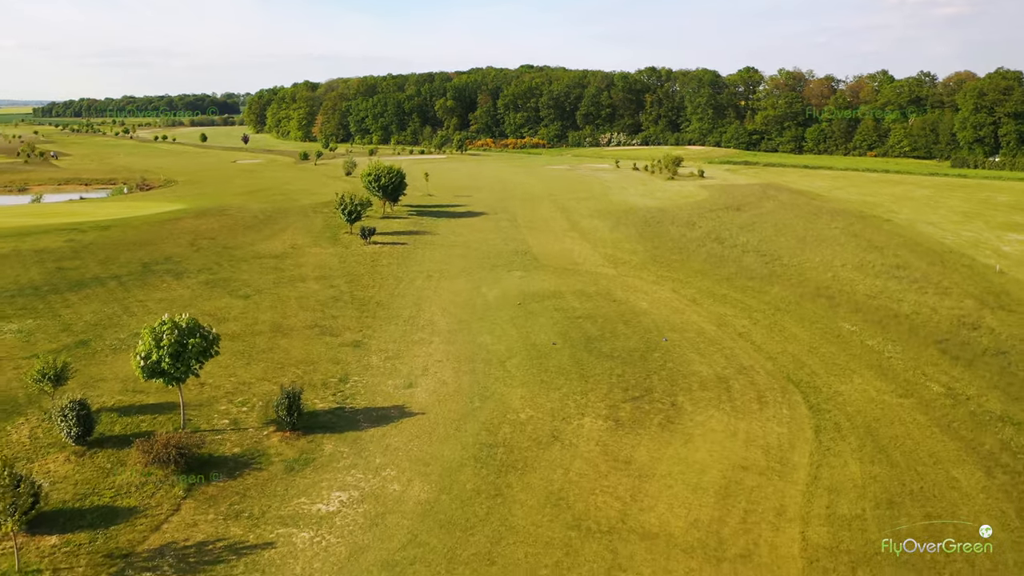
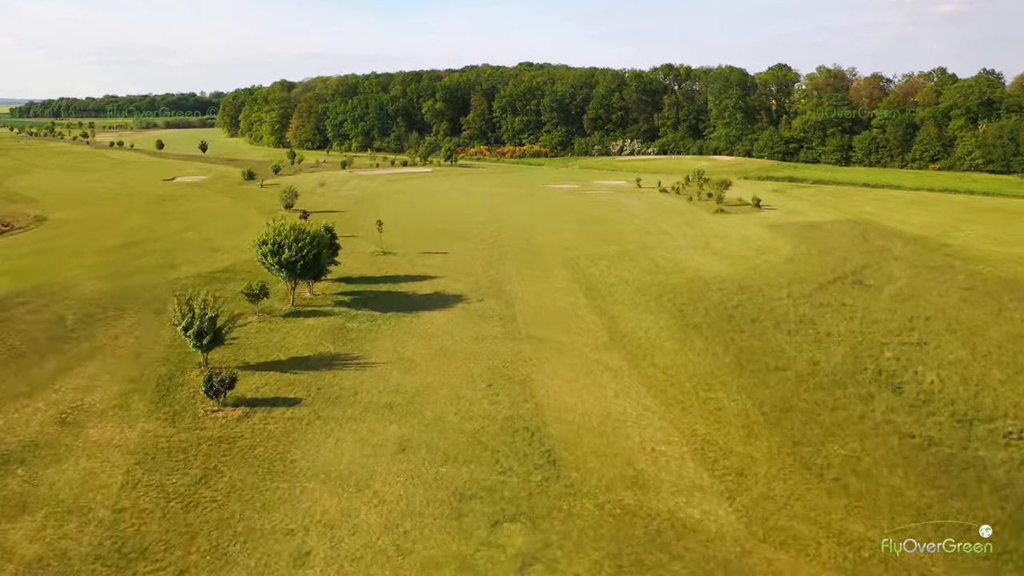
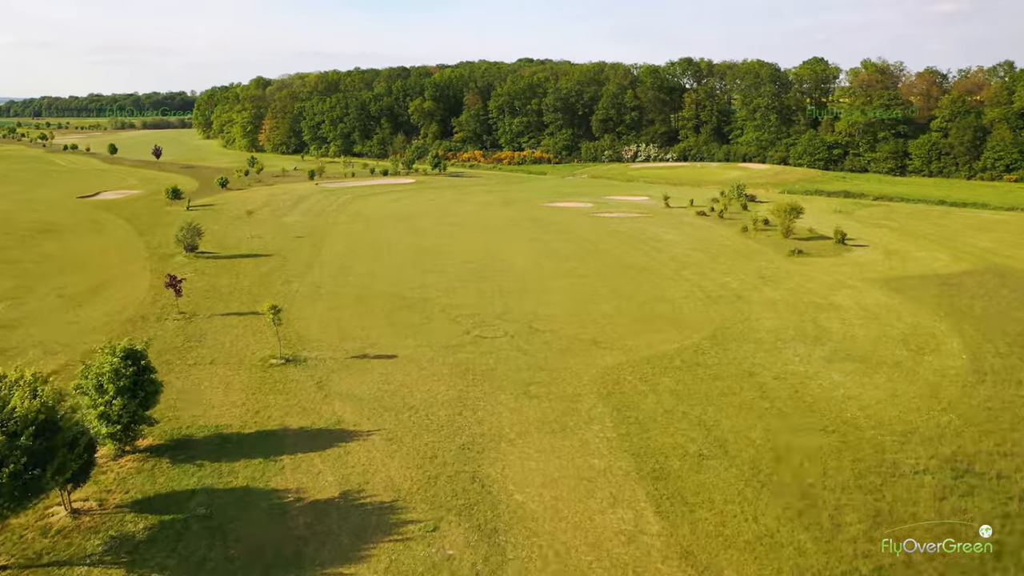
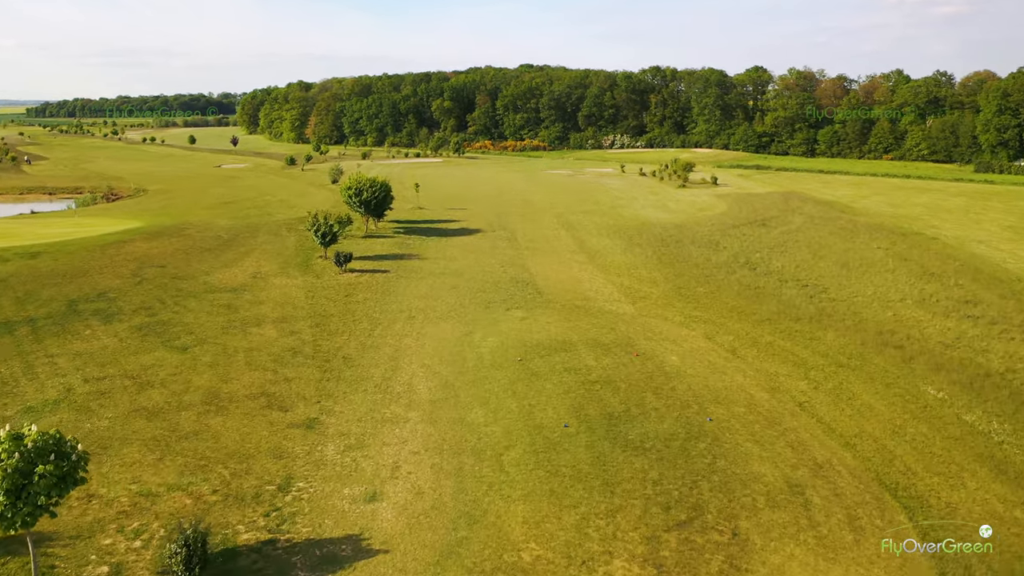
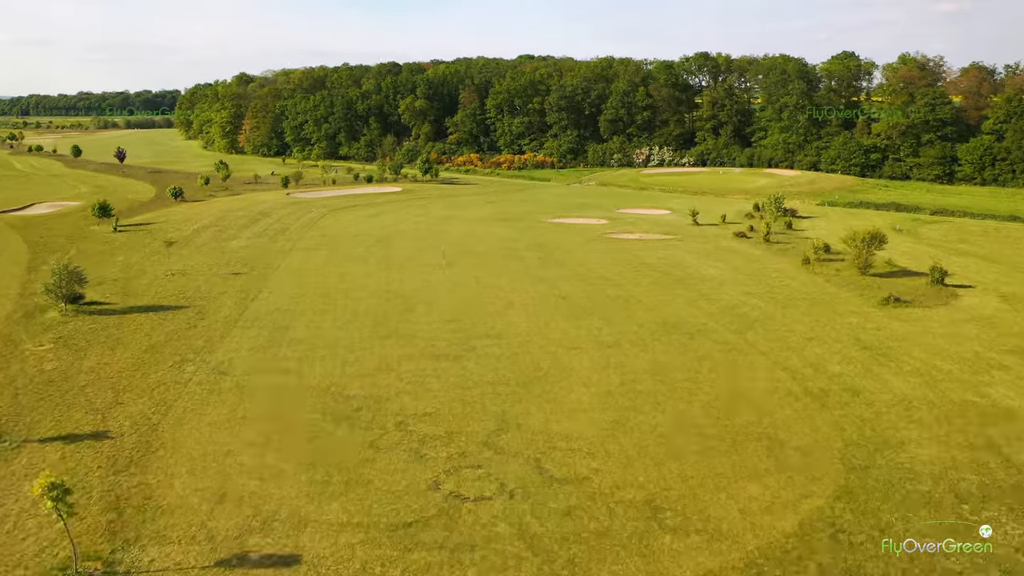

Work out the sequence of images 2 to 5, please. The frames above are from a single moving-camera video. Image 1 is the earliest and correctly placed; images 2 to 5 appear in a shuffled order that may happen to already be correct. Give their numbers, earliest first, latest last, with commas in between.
4, 2, 3, 5
